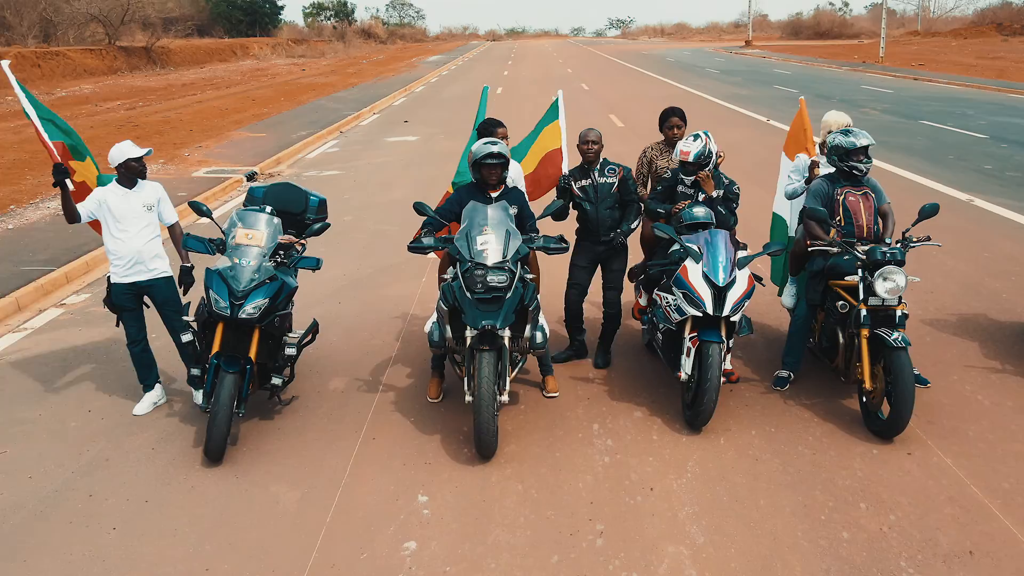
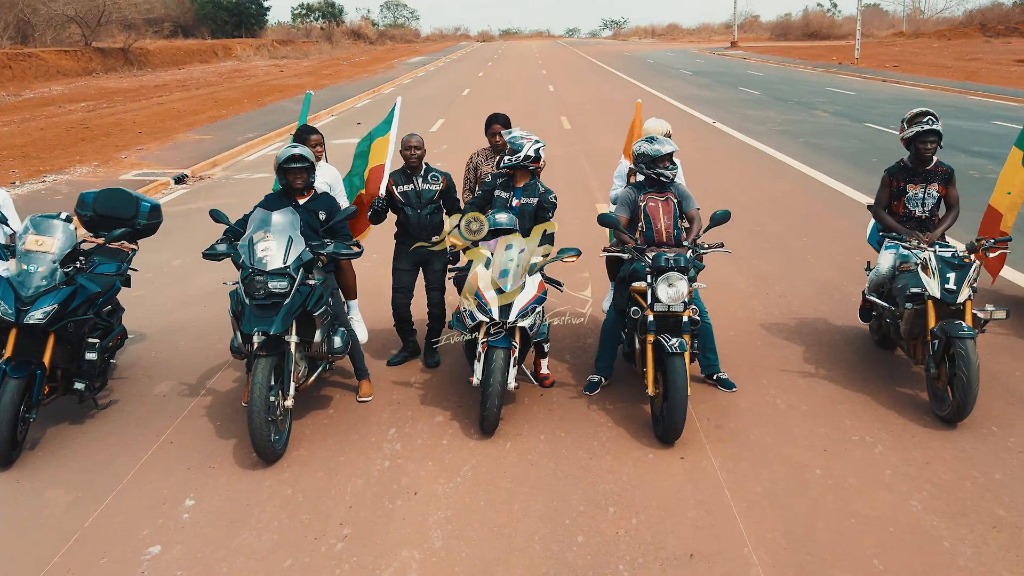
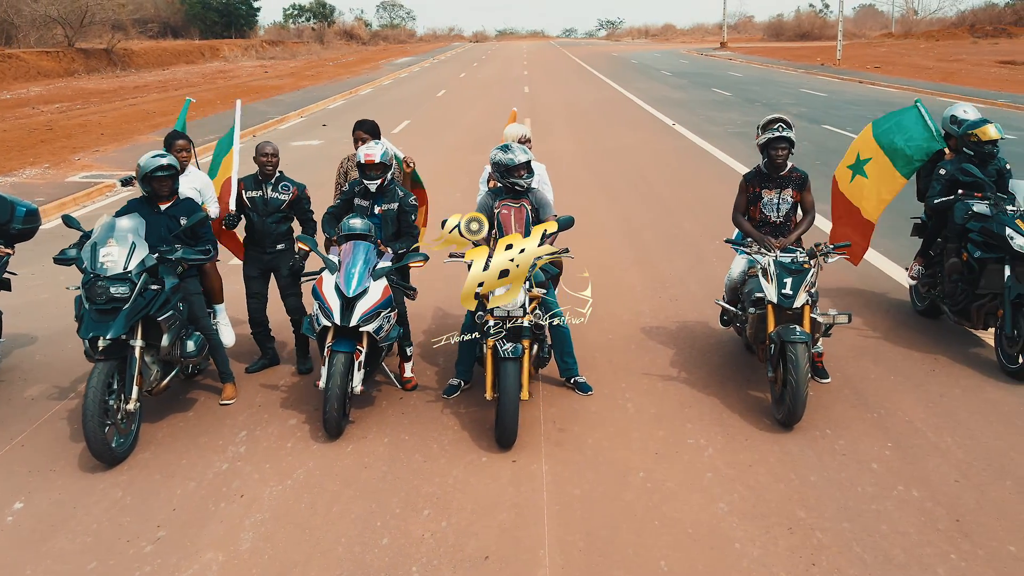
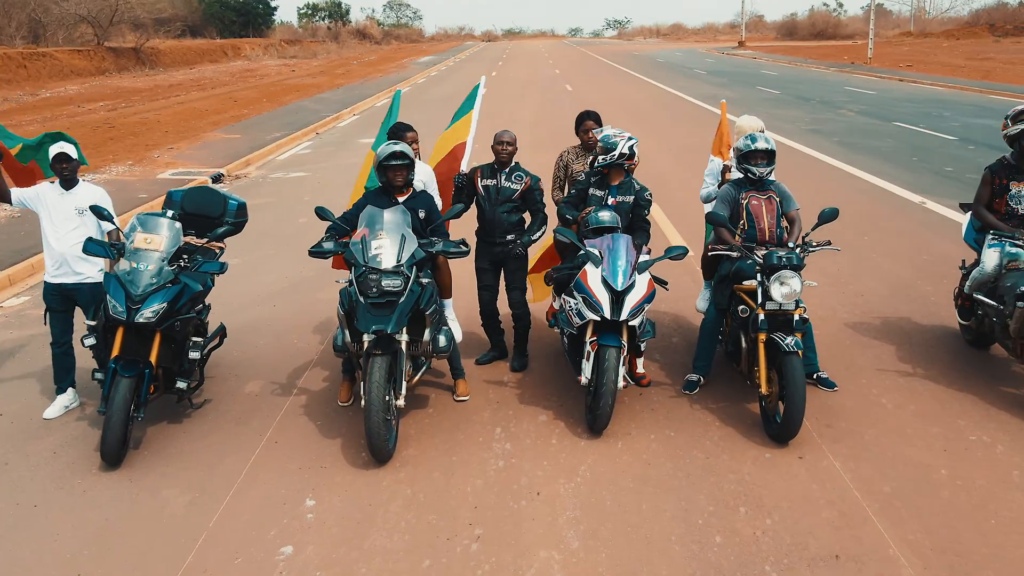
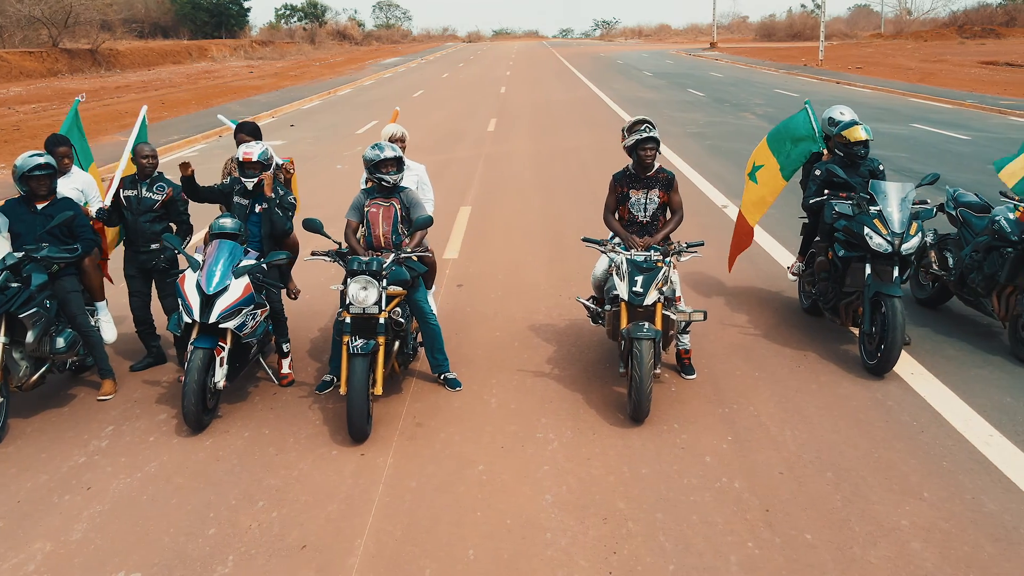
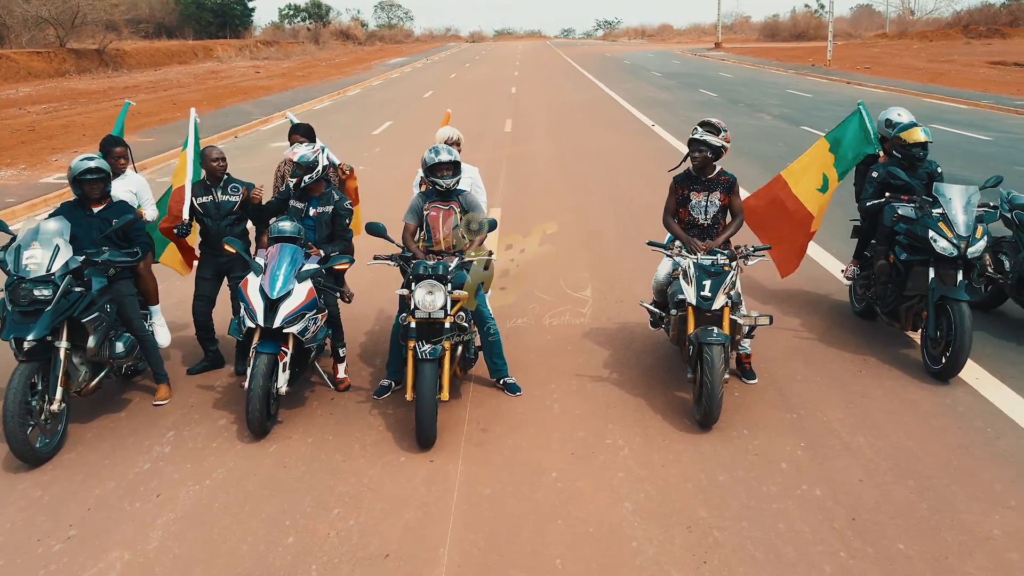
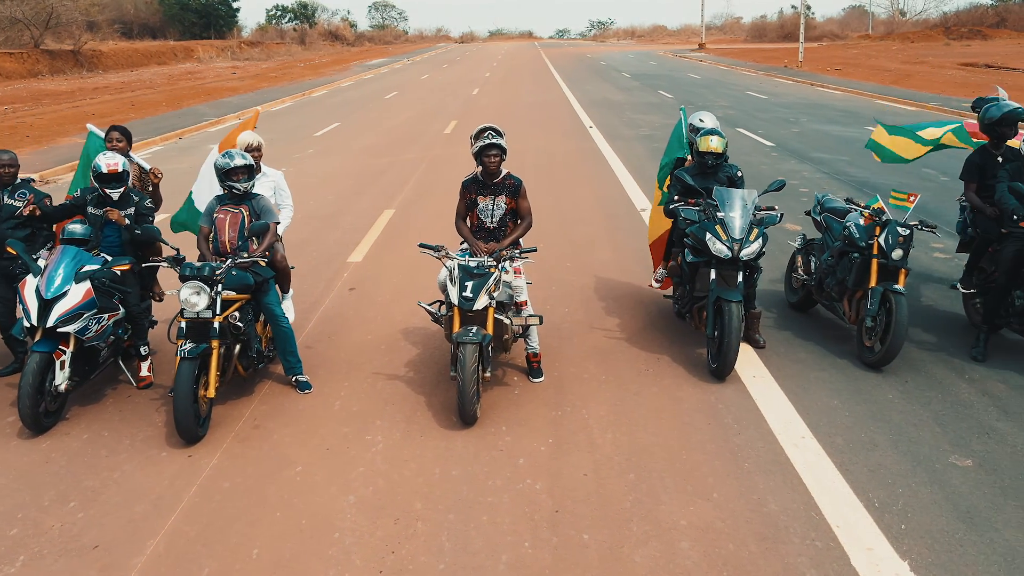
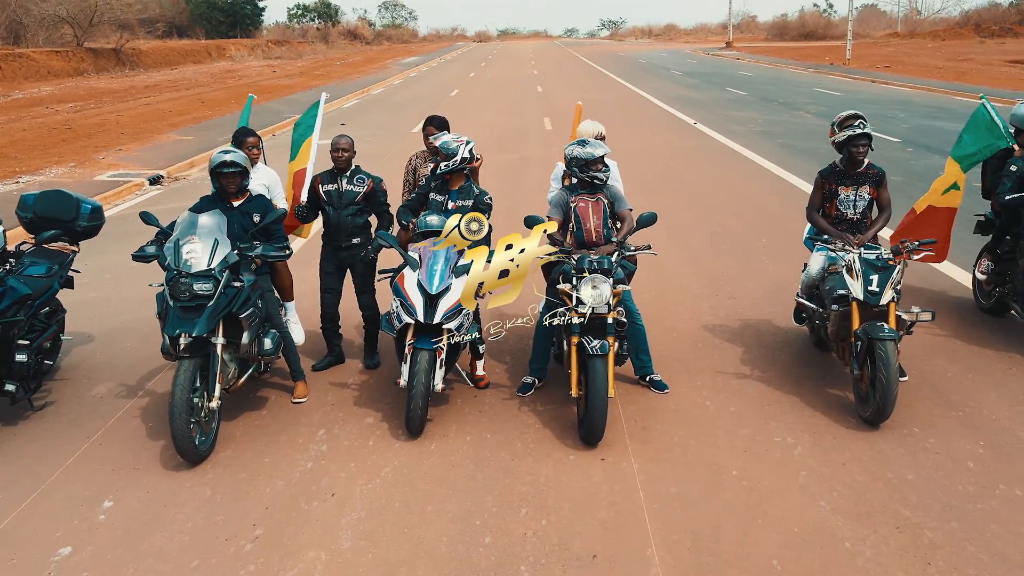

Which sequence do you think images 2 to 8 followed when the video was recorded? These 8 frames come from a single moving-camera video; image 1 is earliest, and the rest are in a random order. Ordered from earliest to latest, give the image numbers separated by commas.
4, 2, 8, 3, 6, 5, 7
